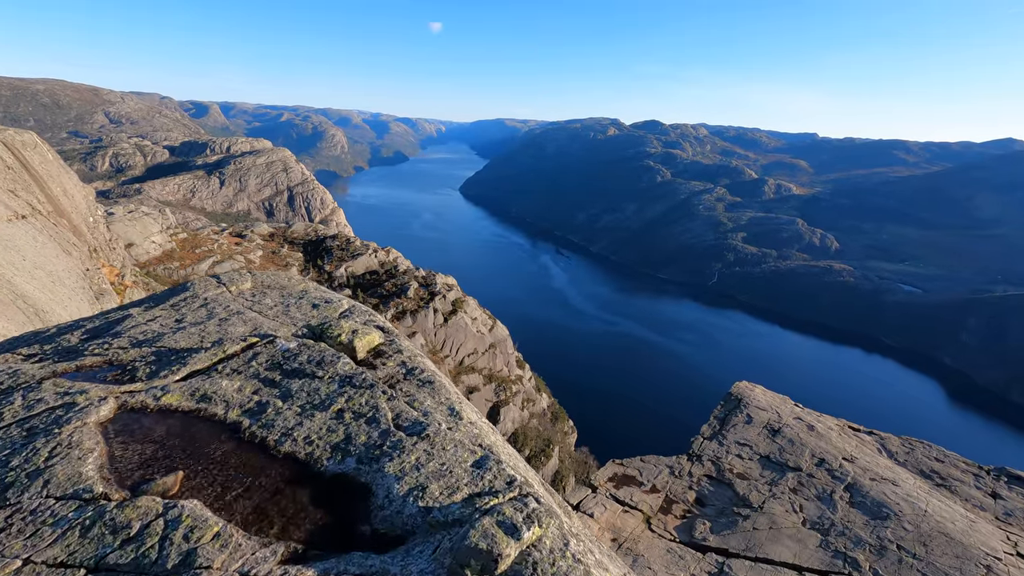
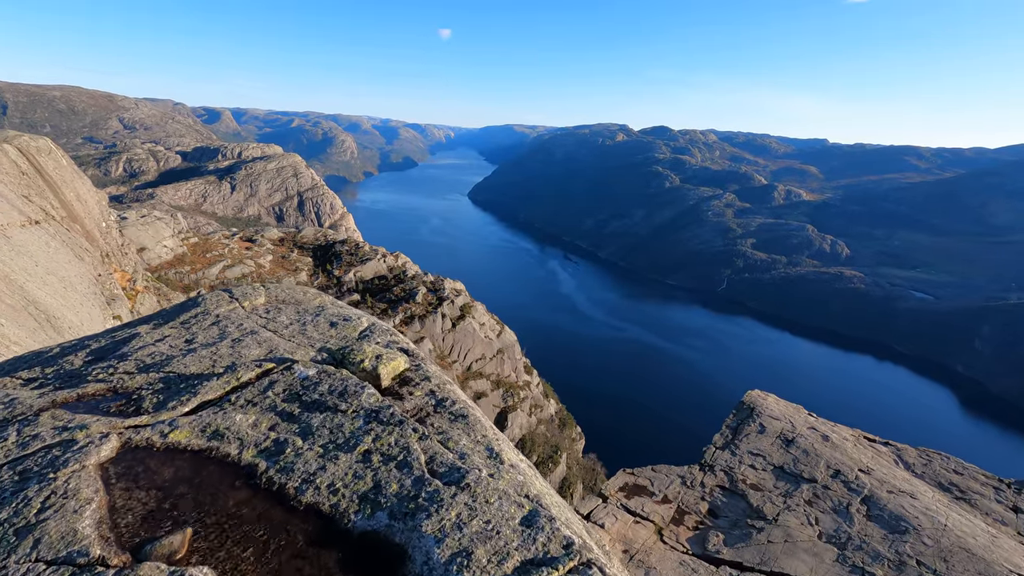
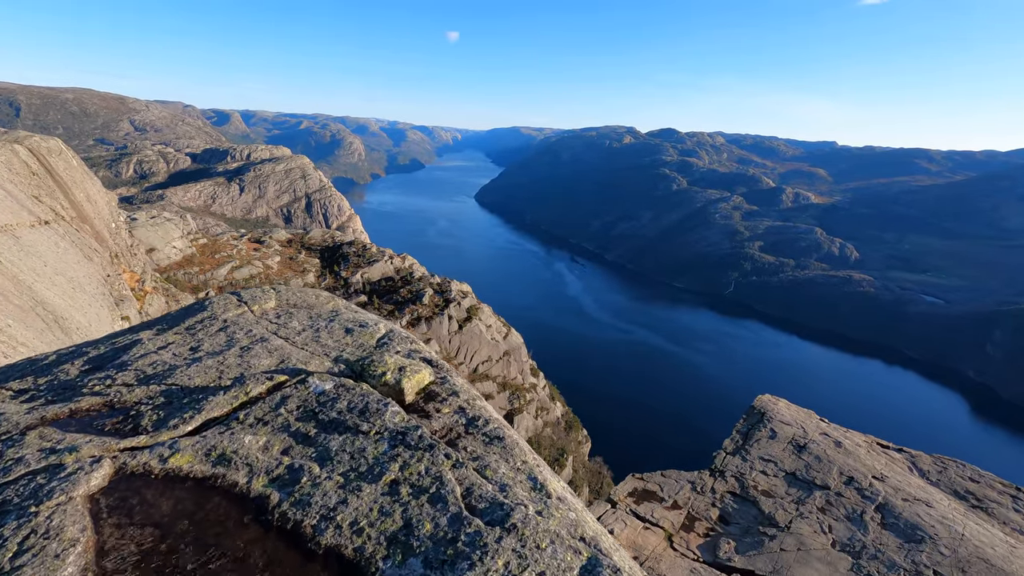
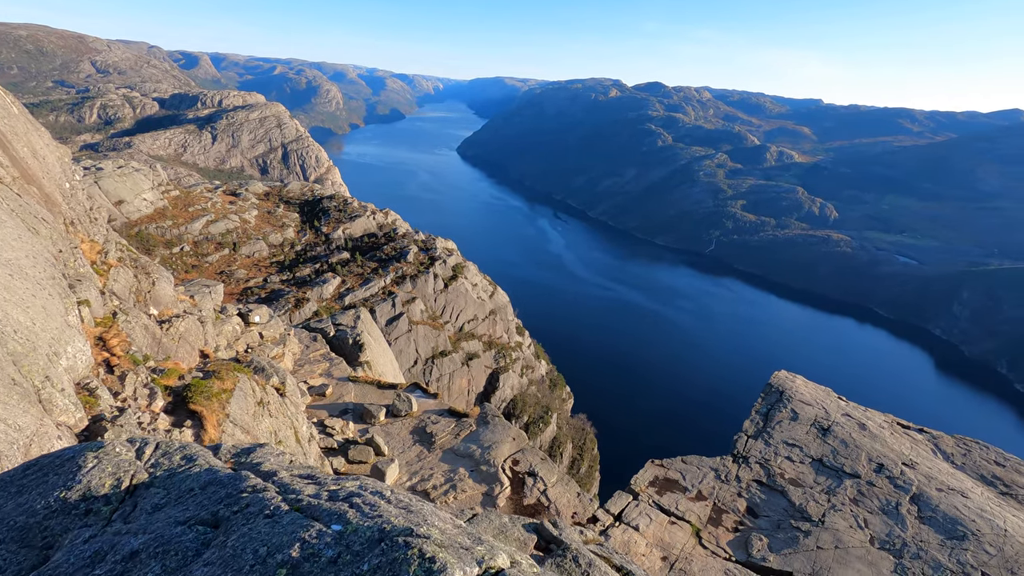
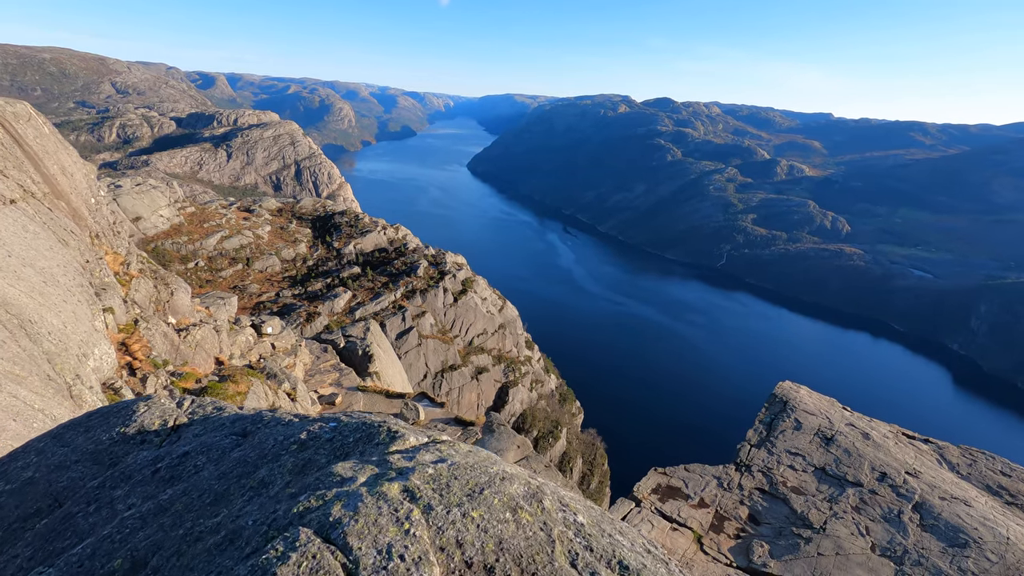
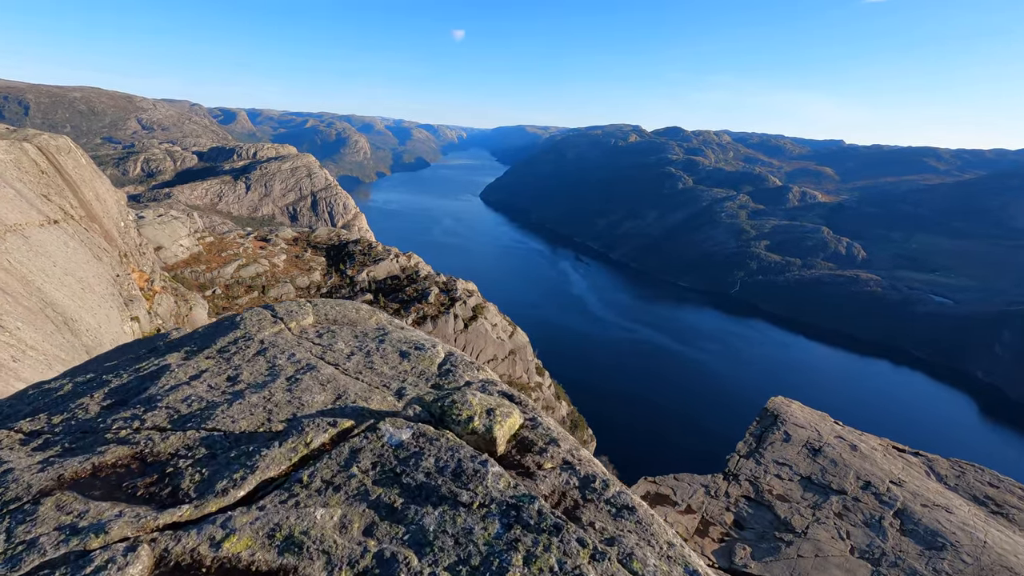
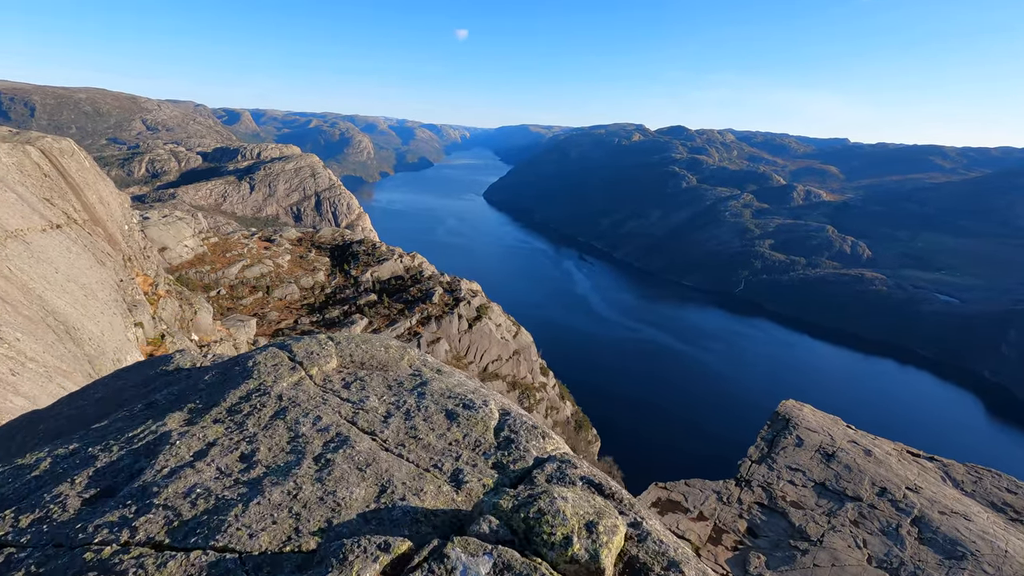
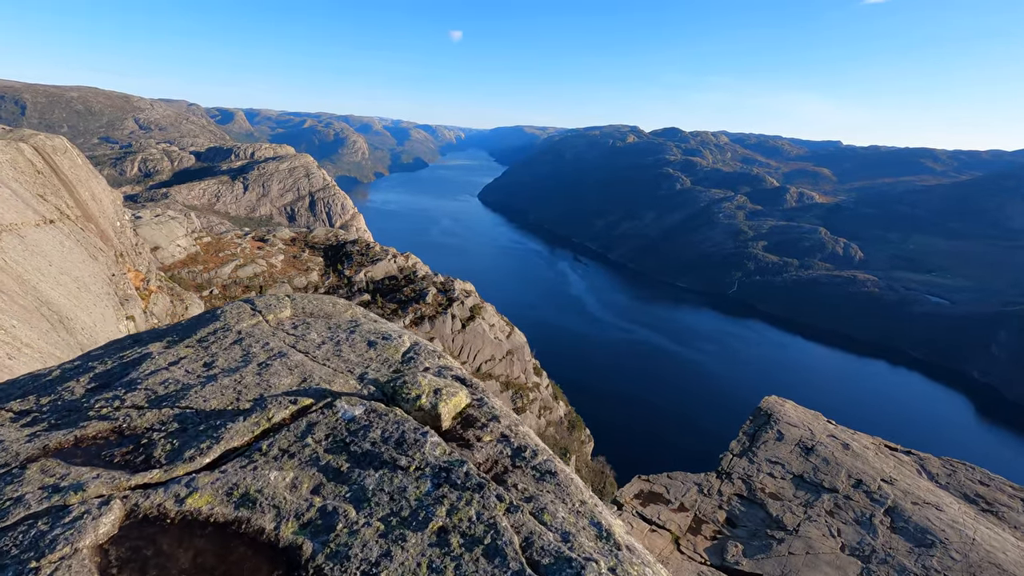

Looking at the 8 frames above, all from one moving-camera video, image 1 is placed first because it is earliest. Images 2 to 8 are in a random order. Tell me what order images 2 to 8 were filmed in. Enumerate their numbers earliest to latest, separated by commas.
2, 3, 8, 6, 7, 5, 4
